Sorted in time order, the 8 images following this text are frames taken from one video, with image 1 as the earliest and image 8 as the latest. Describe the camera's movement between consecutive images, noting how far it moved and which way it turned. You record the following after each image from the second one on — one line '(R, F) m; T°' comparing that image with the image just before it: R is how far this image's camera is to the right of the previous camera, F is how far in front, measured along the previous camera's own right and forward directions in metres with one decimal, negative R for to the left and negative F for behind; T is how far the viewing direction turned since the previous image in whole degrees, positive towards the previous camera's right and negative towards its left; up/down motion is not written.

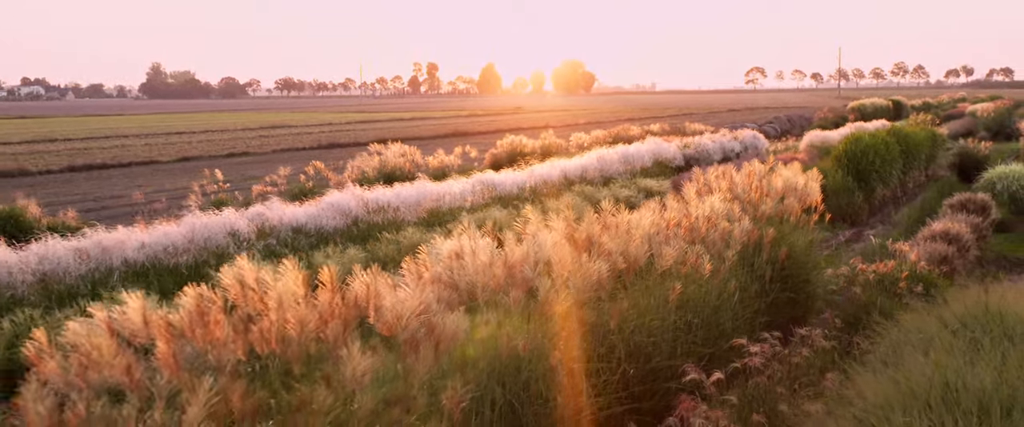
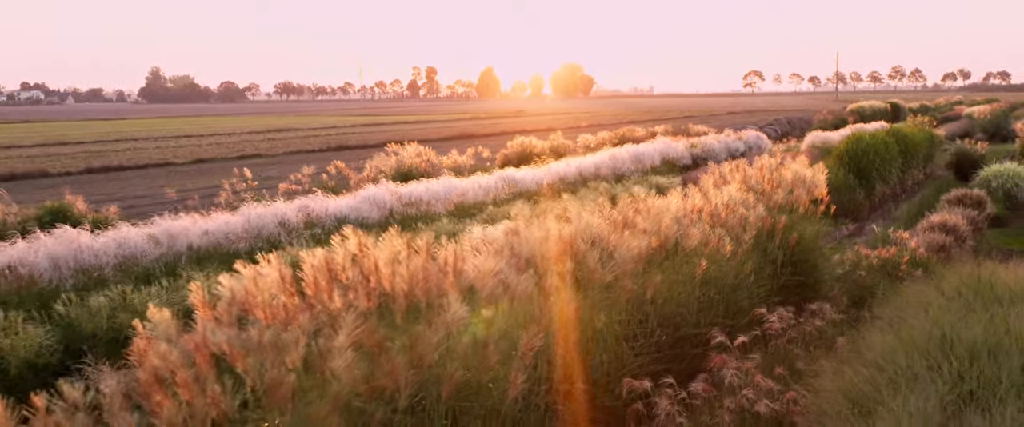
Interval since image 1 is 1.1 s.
(-0.2, -0.5) m; 0°
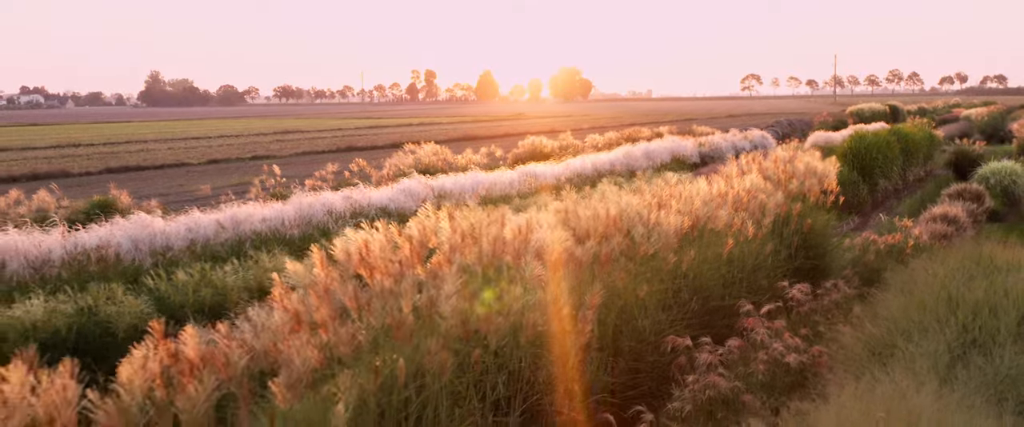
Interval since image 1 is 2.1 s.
(-0.2, -0.5) m; 0°
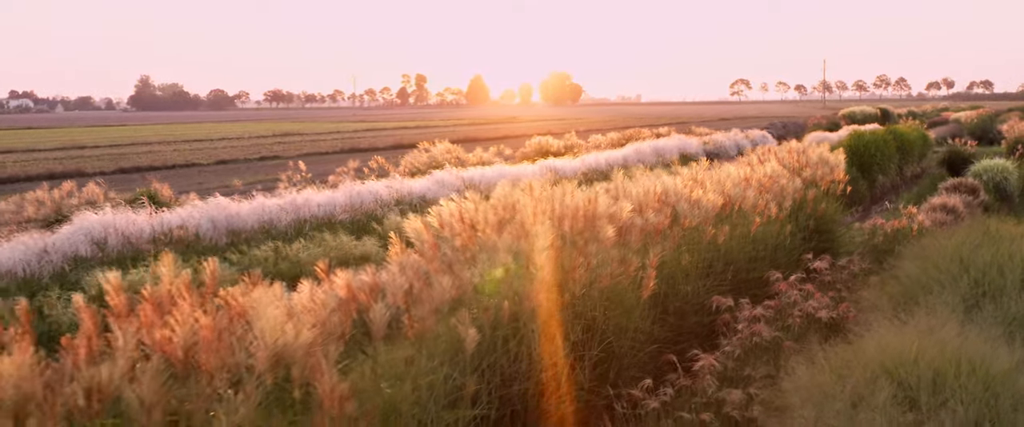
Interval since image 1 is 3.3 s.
(-0.3, -0.5) m; +1°
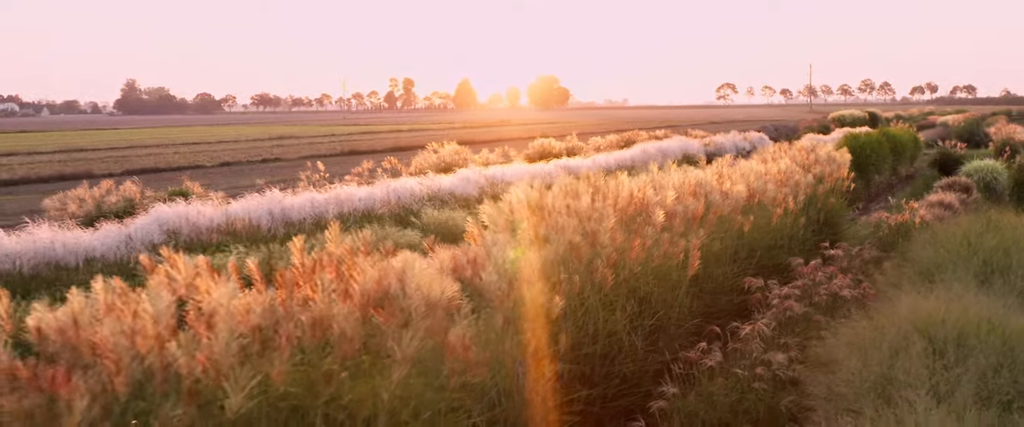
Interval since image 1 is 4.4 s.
(-0.3, -0.5) m; +1°
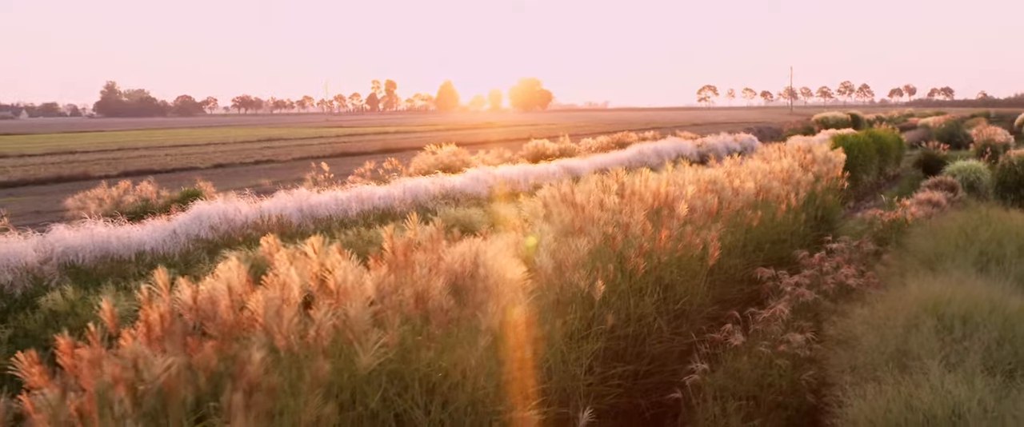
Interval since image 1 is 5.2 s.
(-0.2, -0.3) m; +1°
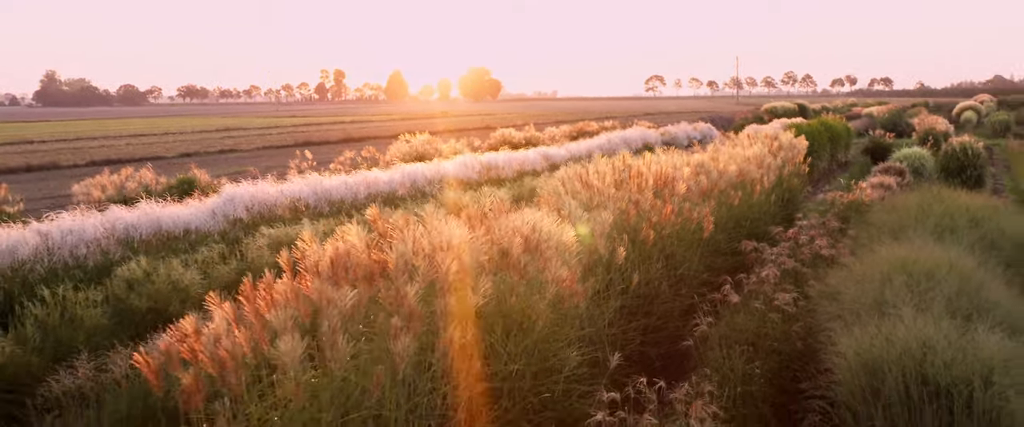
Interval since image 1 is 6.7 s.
(-0.4, -0.6) m; +3°
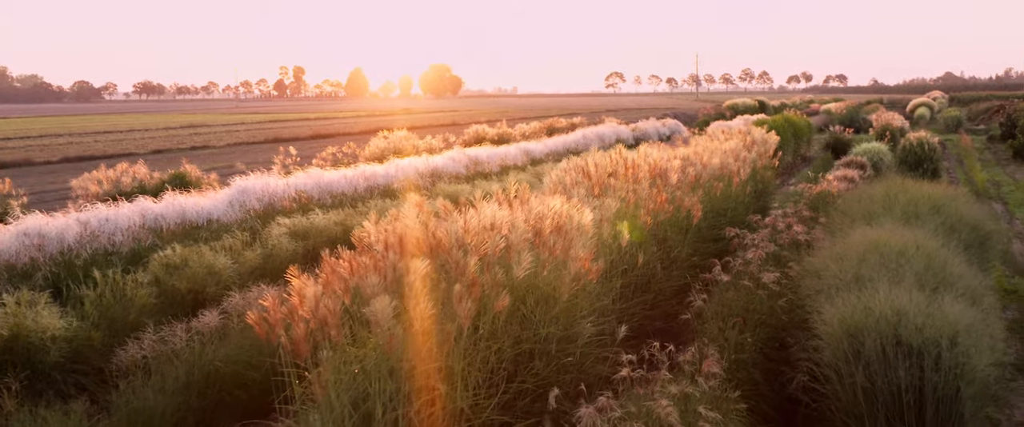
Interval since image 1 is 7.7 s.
(-0.3, -0.4) m; +2°
